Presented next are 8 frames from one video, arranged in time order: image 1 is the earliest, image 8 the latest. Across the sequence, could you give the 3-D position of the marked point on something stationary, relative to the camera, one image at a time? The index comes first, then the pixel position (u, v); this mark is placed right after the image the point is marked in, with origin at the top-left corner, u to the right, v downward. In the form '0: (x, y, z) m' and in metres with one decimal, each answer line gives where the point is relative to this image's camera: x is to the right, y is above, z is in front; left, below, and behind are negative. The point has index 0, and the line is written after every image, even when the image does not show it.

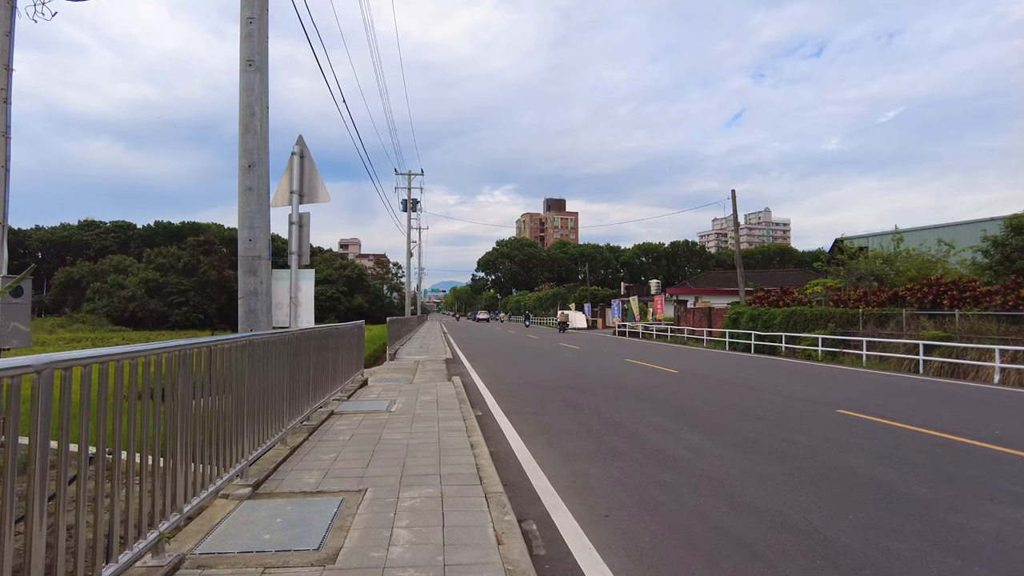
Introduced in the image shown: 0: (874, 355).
0: (+10.9, -2.0, +18.6) m
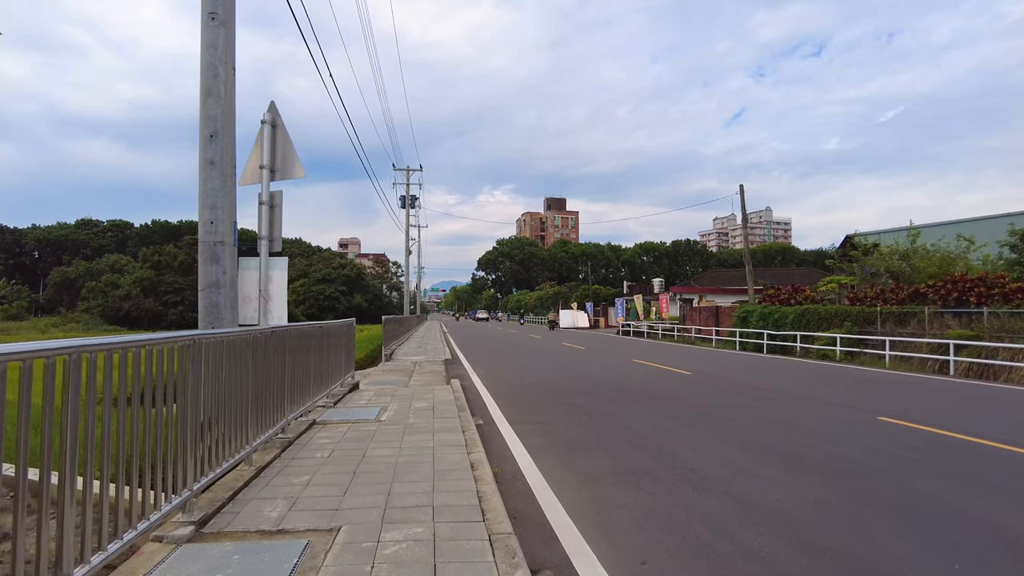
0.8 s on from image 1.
0: (+10.9, -1.9, +17.6) m
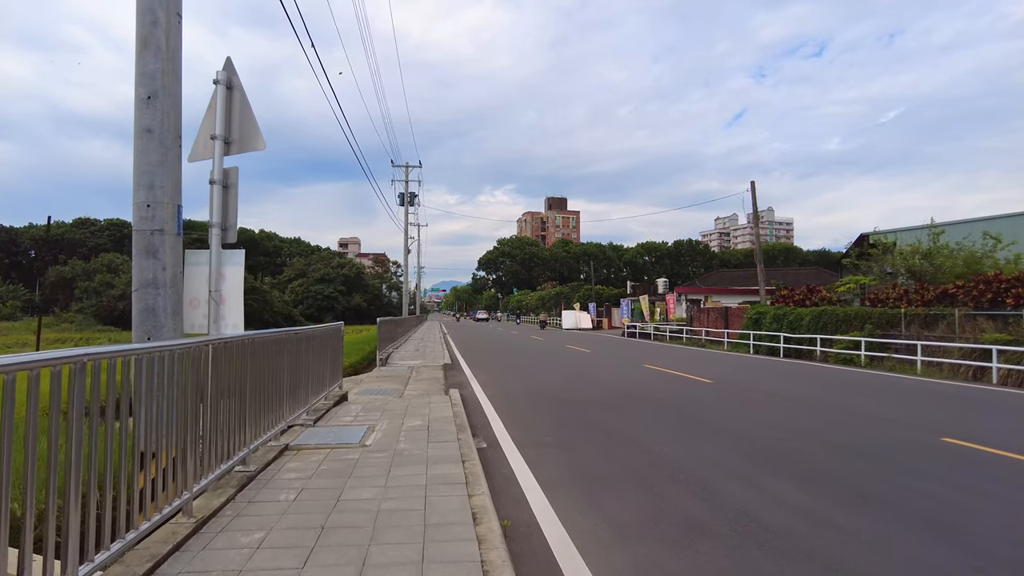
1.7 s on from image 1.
0: (+11.0, -1.9, +16.5) m
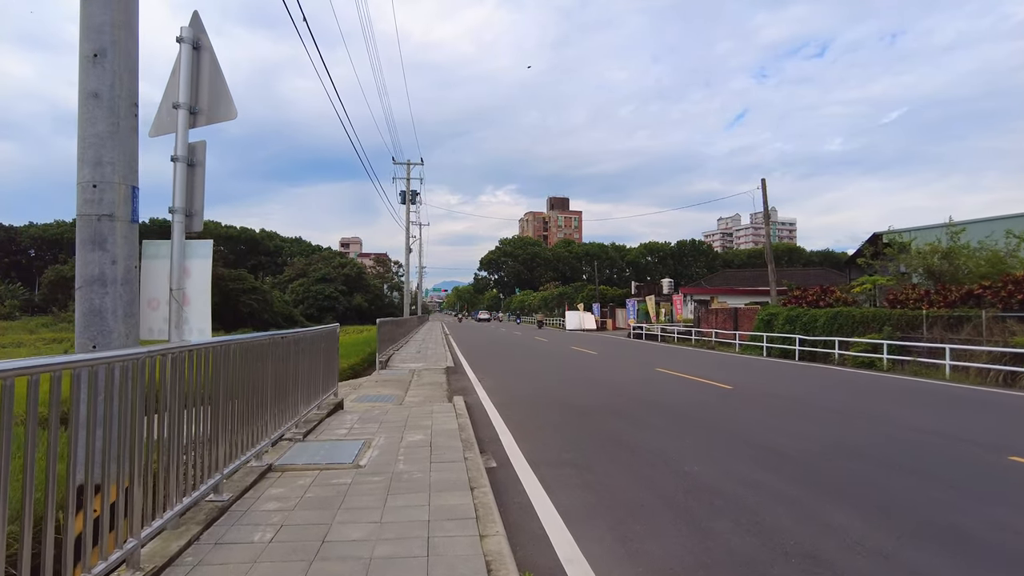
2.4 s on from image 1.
0: (+11.2, -2.0, +15.8) m
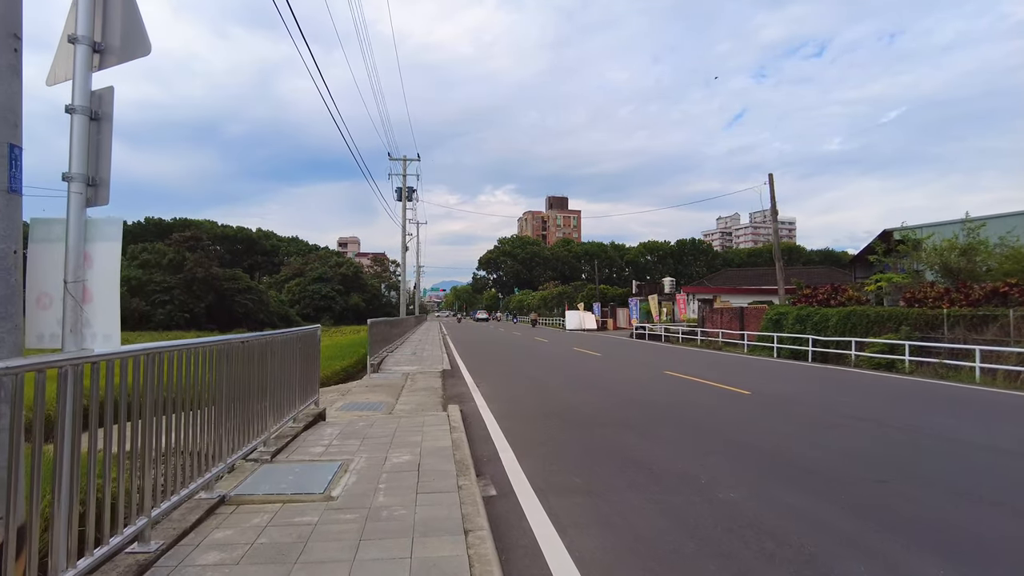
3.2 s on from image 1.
0: (+11.2, -1.9, +14.9) m
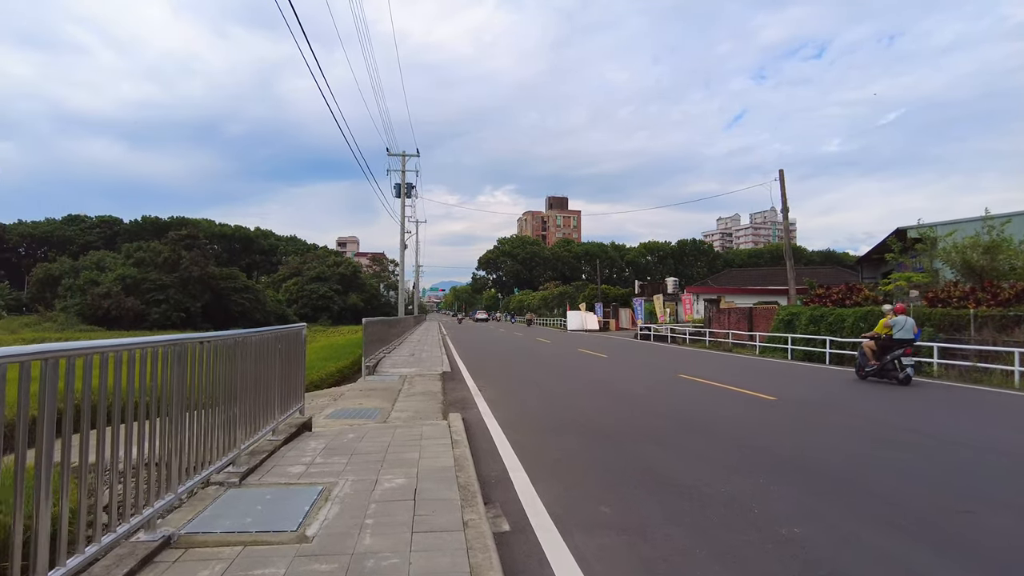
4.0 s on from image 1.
0: (+11.3, -1.9, +14.0) m
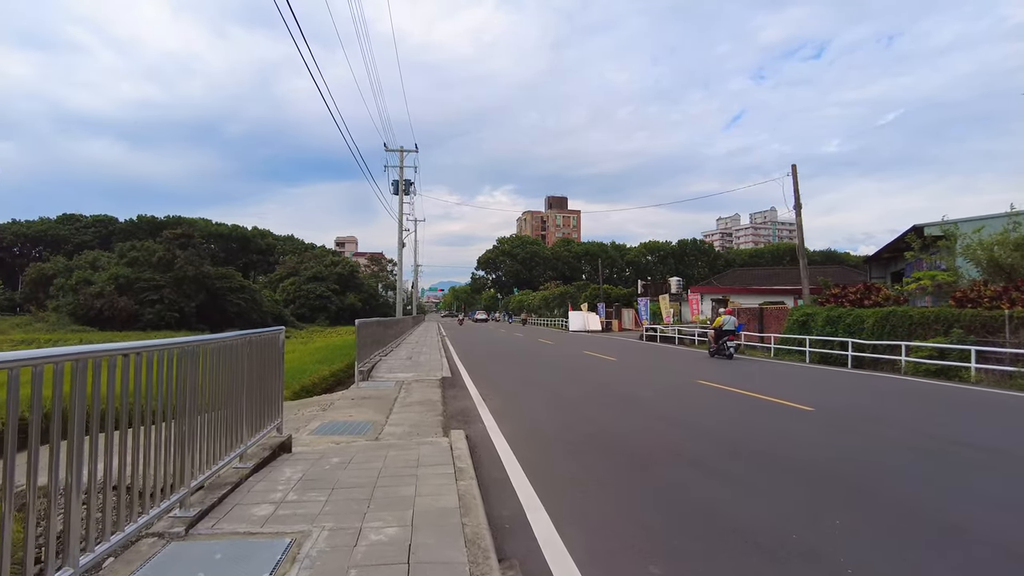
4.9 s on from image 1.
0: (+11.4, -1.9, +13.0) m
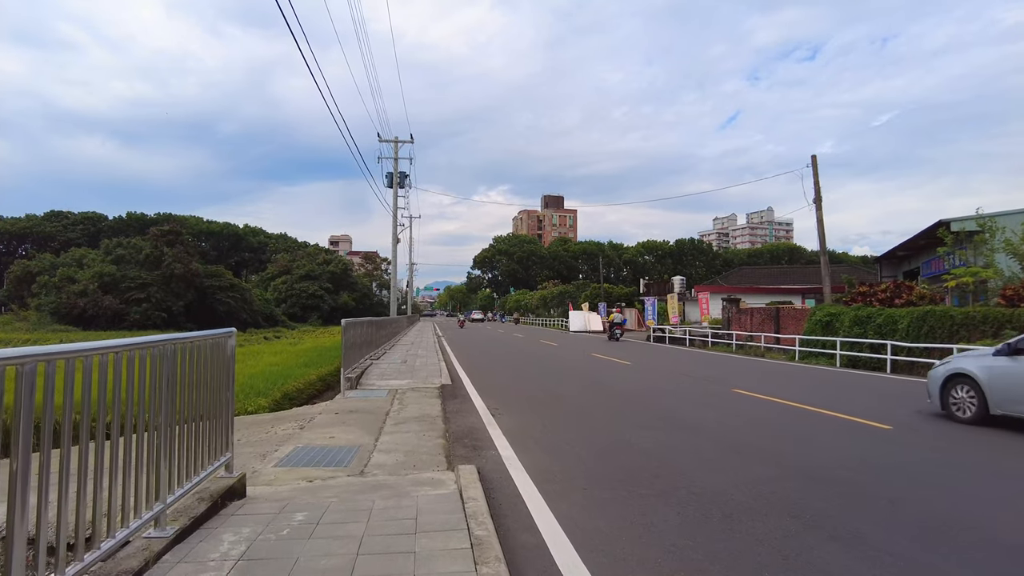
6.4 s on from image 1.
0: (+11.6, -1.8, +11.4) m
